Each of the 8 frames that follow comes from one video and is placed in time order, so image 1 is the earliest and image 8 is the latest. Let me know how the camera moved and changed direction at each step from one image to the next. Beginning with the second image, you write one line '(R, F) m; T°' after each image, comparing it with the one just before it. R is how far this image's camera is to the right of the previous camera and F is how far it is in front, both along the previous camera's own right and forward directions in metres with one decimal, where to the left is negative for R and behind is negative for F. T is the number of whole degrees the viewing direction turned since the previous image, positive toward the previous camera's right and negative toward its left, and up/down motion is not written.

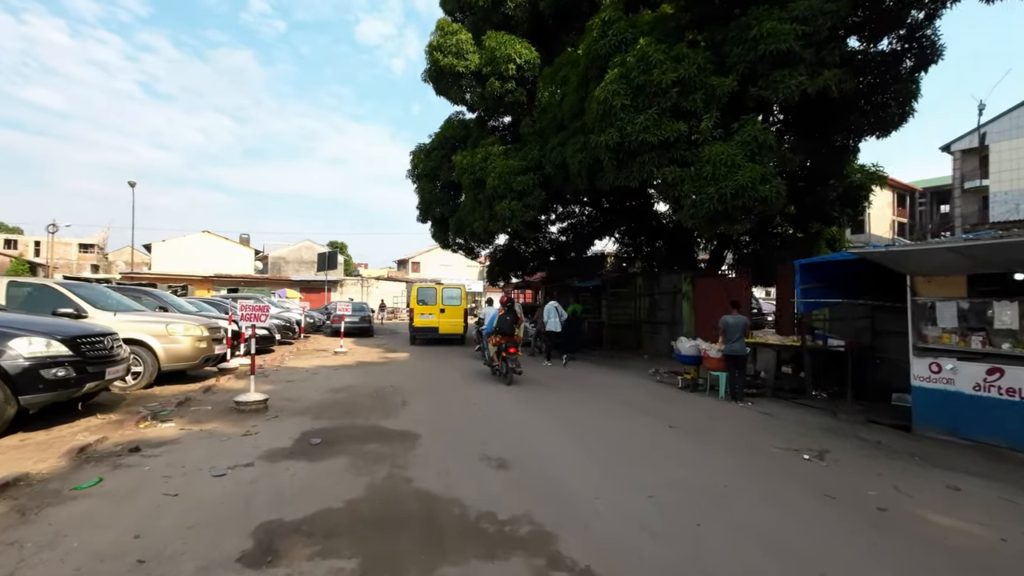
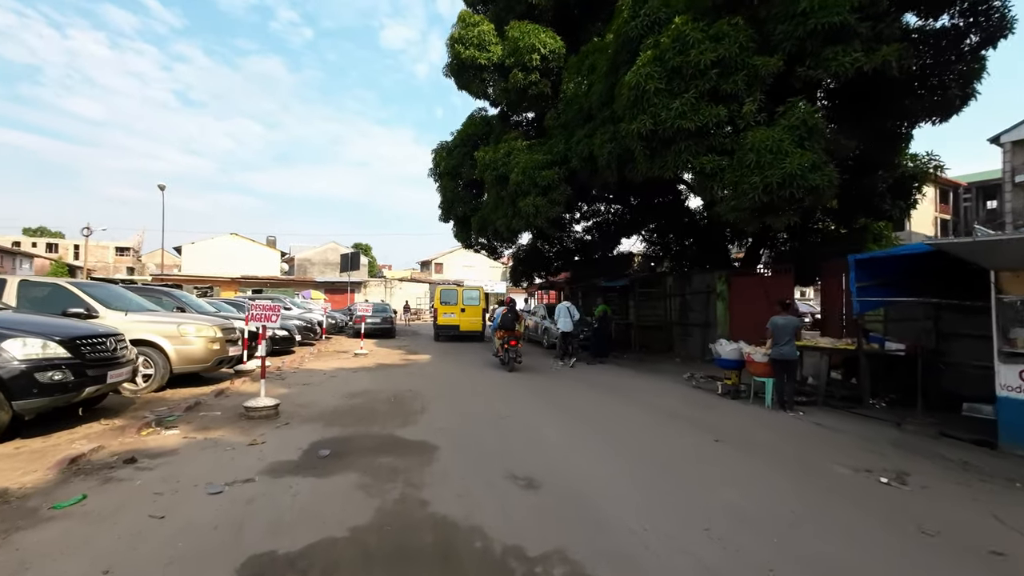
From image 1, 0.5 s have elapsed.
(-0.1, +0.6) m; -3°
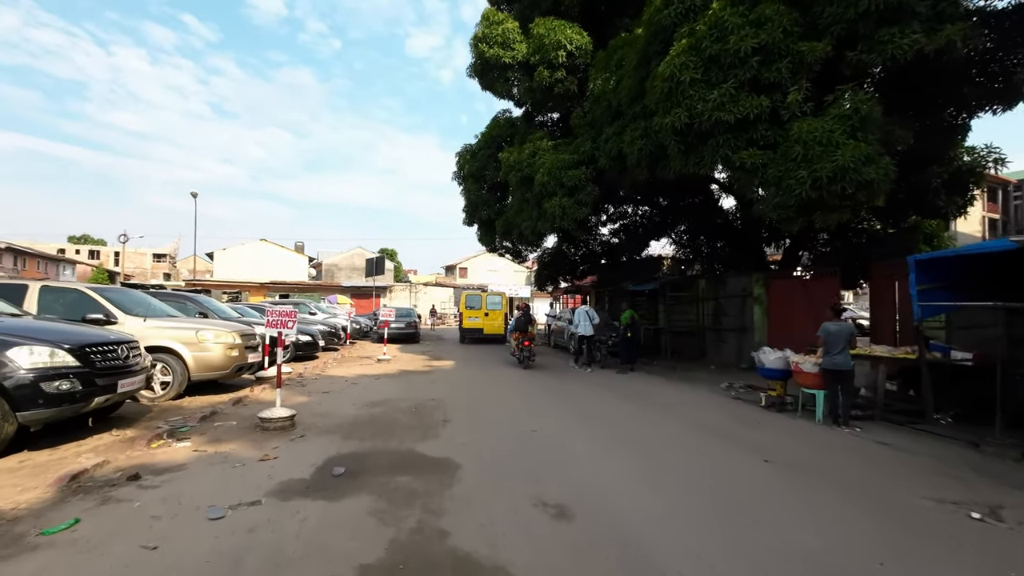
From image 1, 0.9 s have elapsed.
(0.0, +0.5) m; -3°
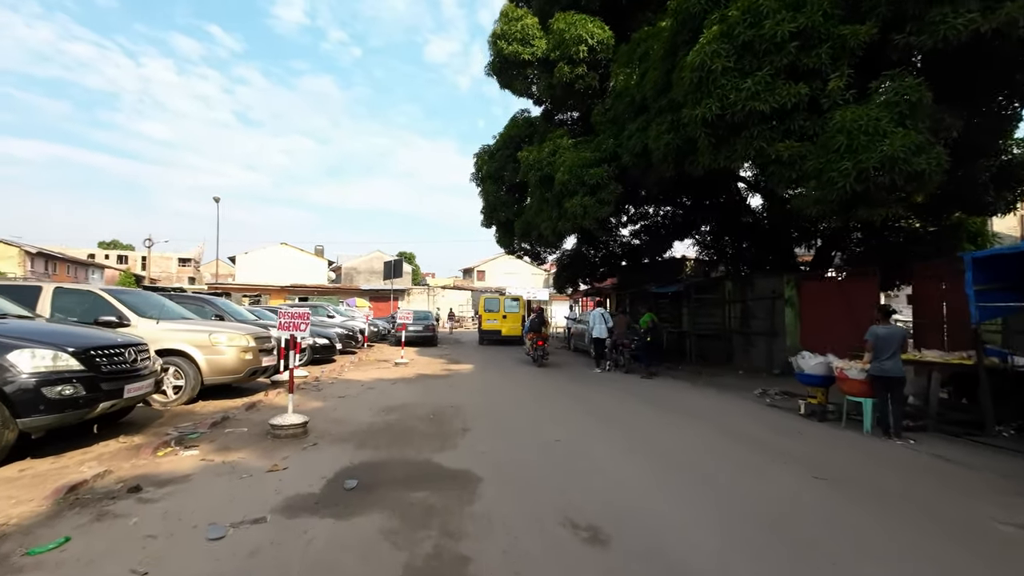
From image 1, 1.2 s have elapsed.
(-0.1, +0.4) m; -2°
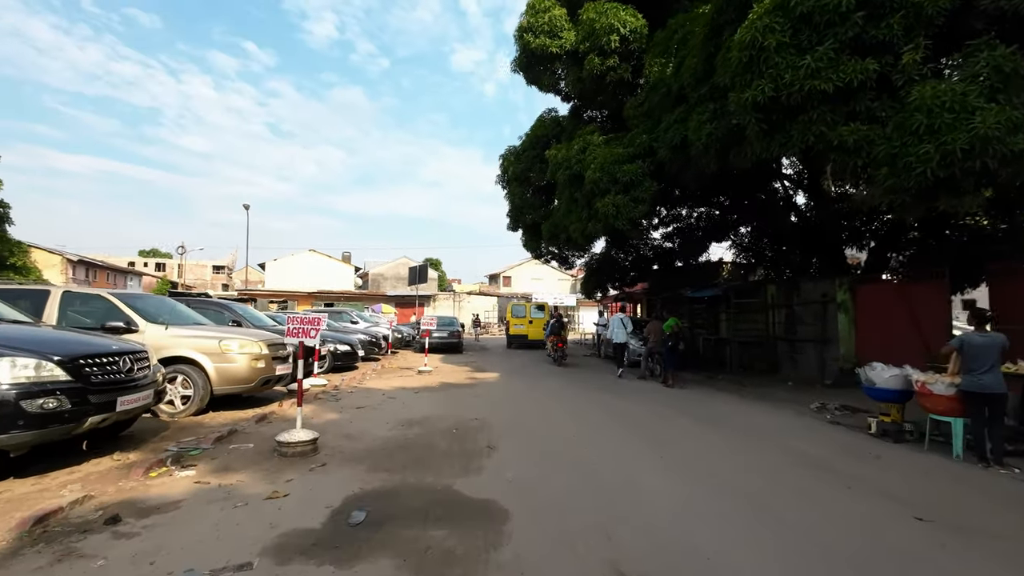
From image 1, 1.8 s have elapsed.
(-0.1, +0.7) m; -3°
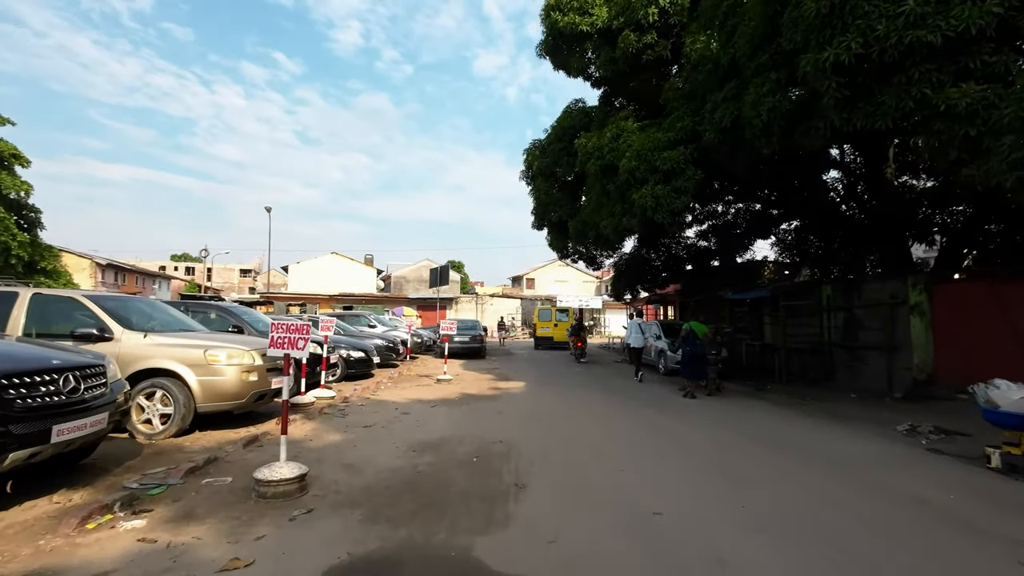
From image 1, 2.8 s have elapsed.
(-0.1, +1.3) m; -3°
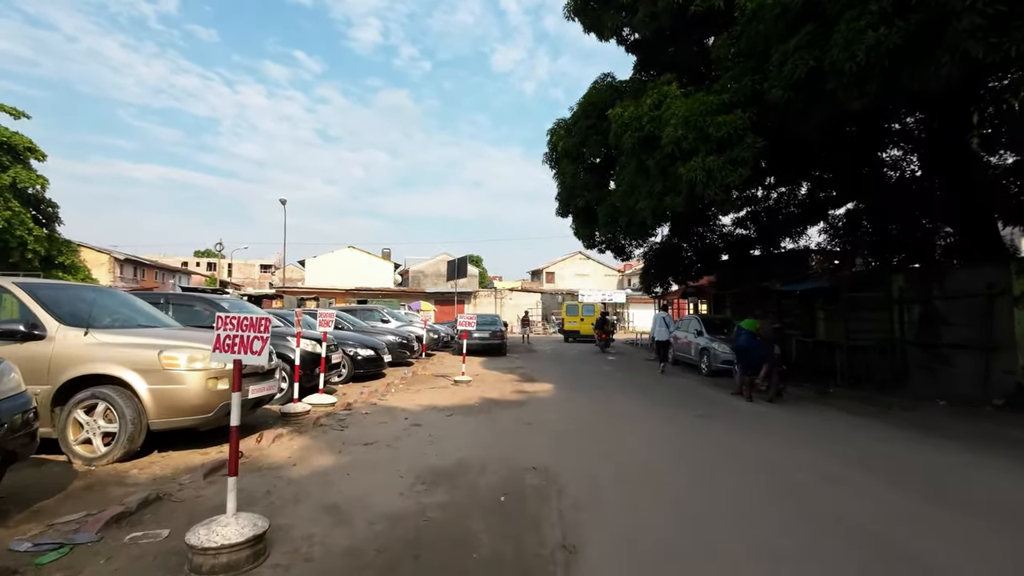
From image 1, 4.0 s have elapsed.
(-0.2, +1.6) m; -2°
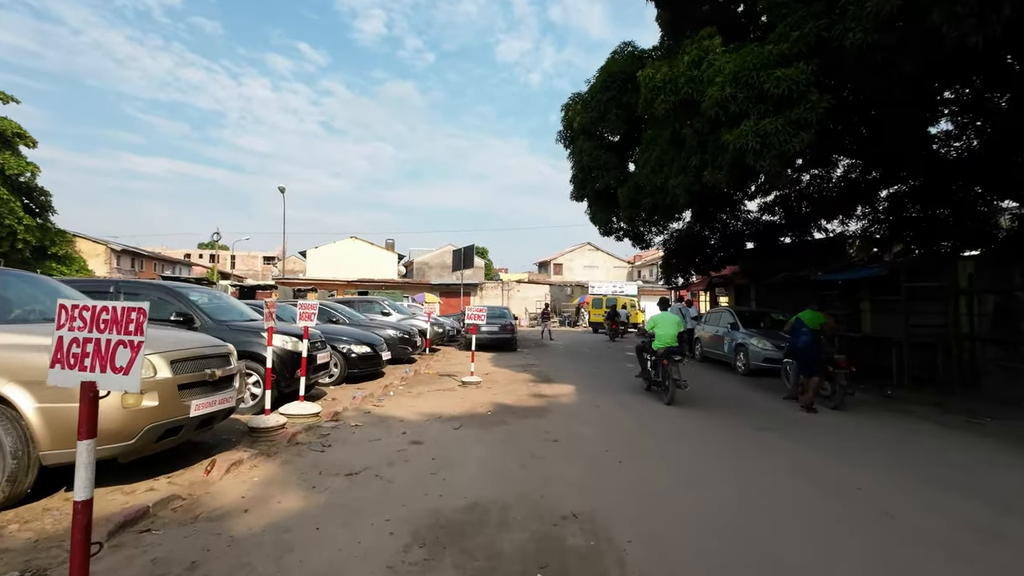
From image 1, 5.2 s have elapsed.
(-0.2, +1.6) m; -1°
